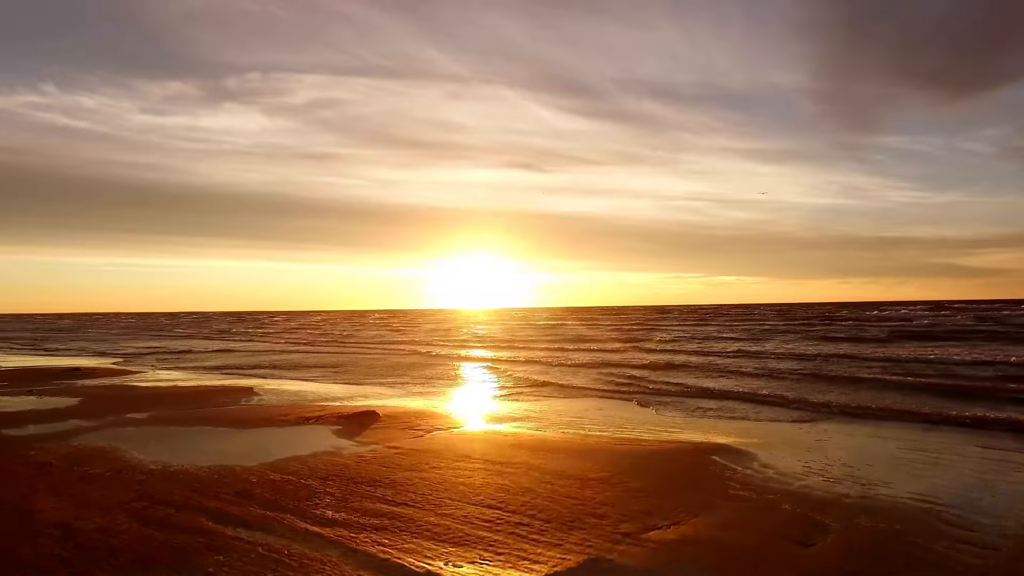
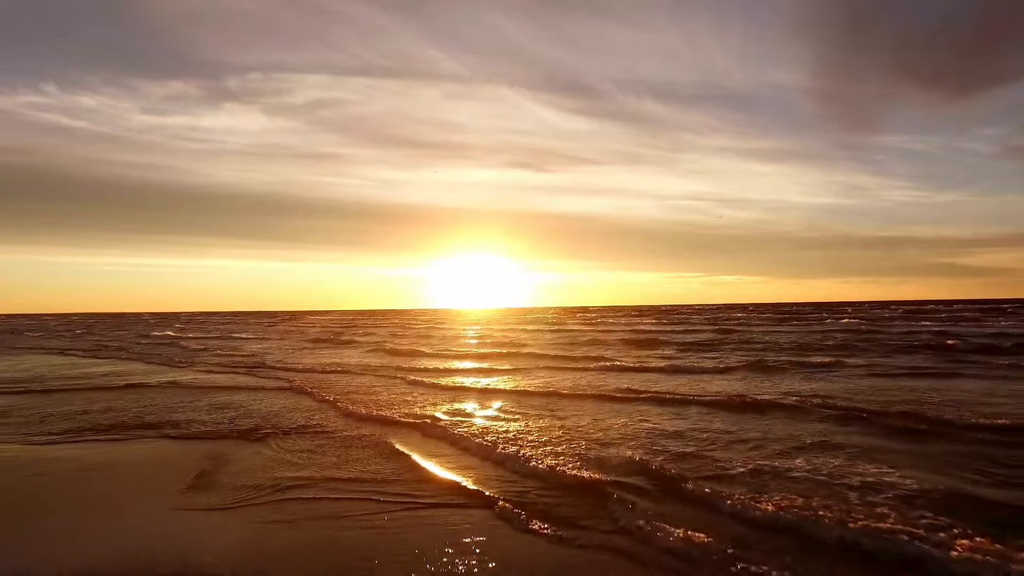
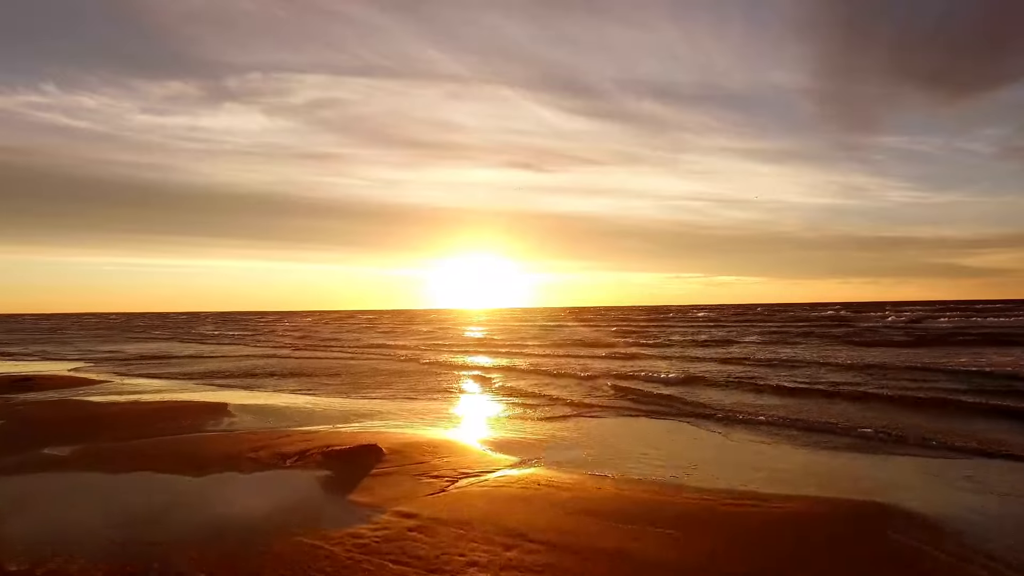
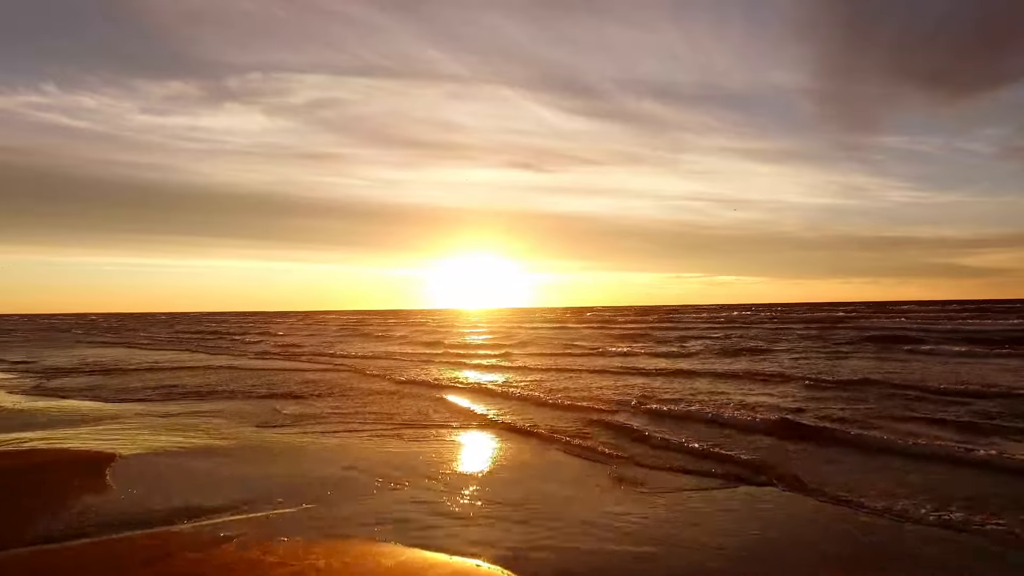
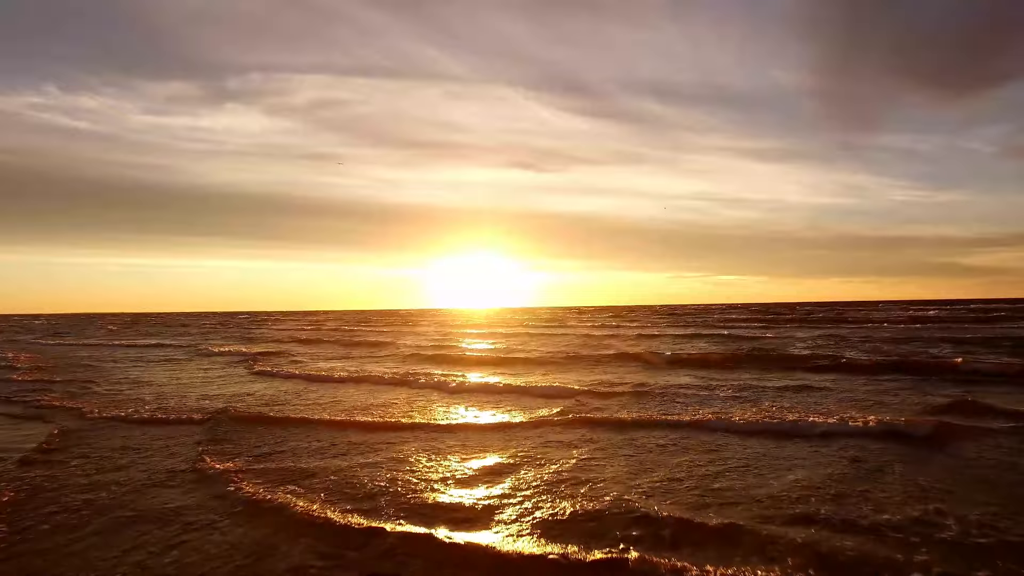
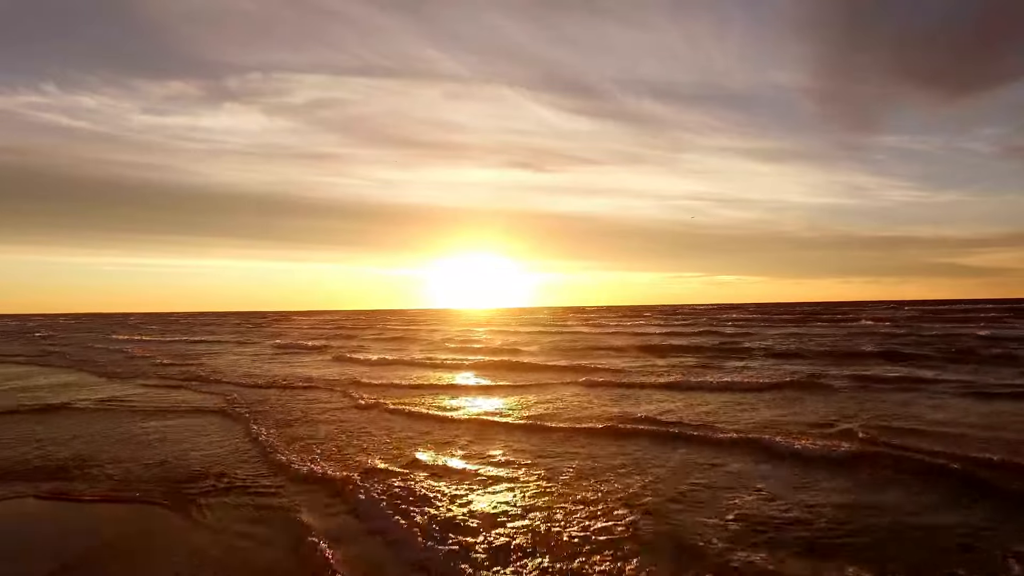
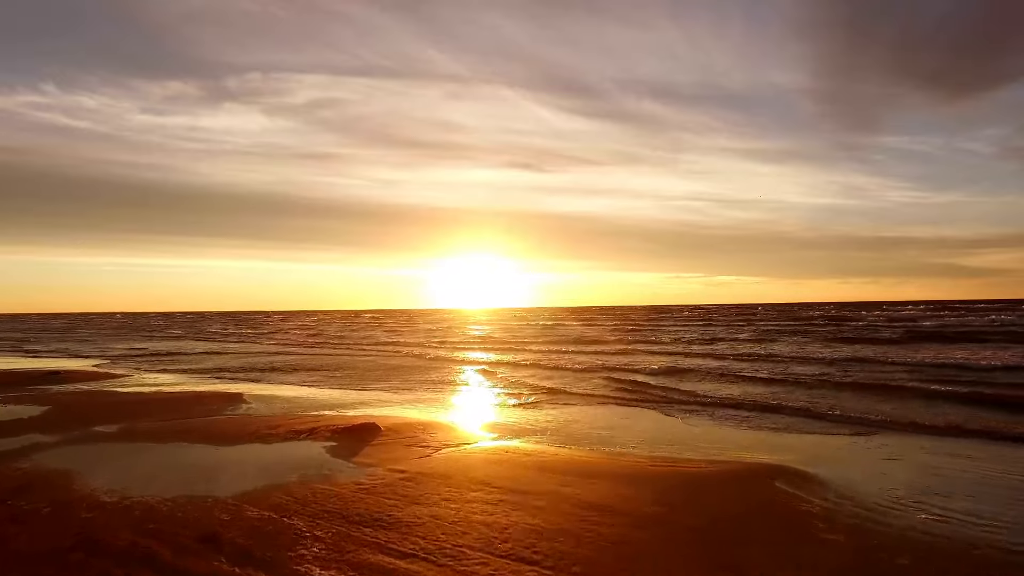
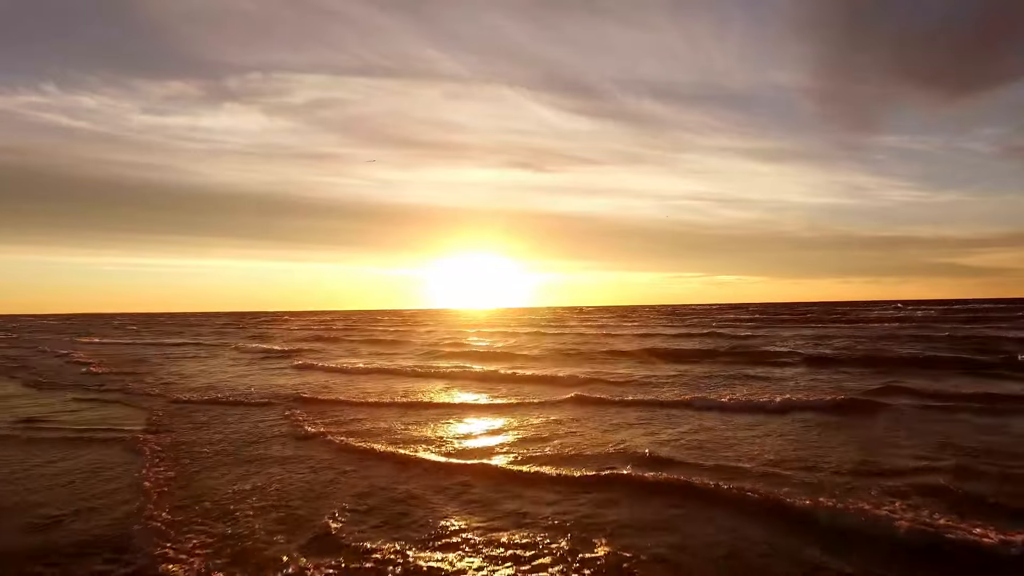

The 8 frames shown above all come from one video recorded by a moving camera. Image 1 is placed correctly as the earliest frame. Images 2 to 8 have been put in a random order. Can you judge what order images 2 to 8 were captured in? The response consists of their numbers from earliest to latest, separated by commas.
7, 3, 4, 2, 6, 8, 5
